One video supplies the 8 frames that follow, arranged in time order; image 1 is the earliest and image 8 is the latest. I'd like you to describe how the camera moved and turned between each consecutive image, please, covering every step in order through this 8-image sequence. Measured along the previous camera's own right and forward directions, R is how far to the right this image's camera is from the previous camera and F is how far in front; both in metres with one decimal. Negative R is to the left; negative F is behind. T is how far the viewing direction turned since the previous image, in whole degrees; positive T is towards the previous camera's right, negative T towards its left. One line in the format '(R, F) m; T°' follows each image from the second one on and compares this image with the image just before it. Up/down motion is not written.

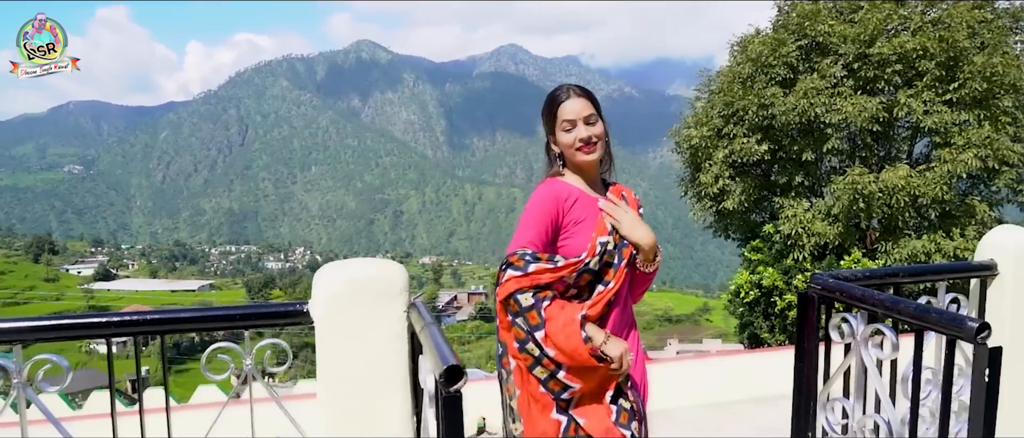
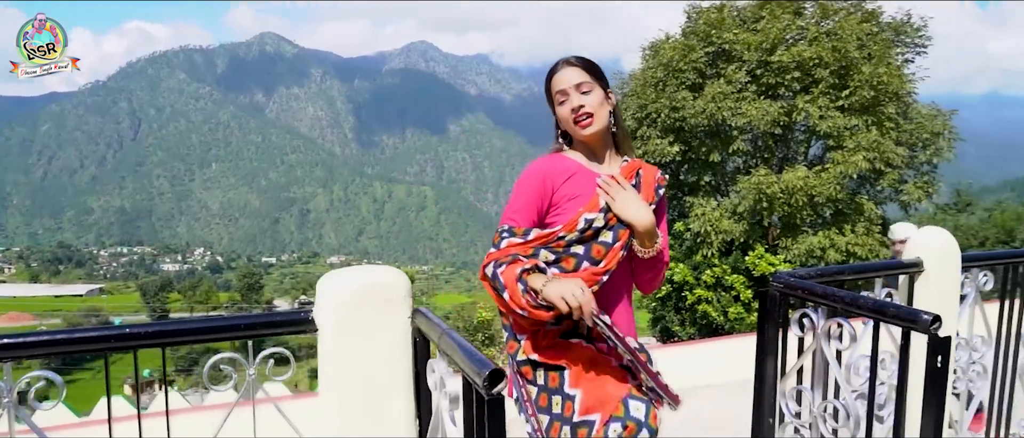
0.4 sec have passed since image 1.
(-0.1, 0.0) m; +8°
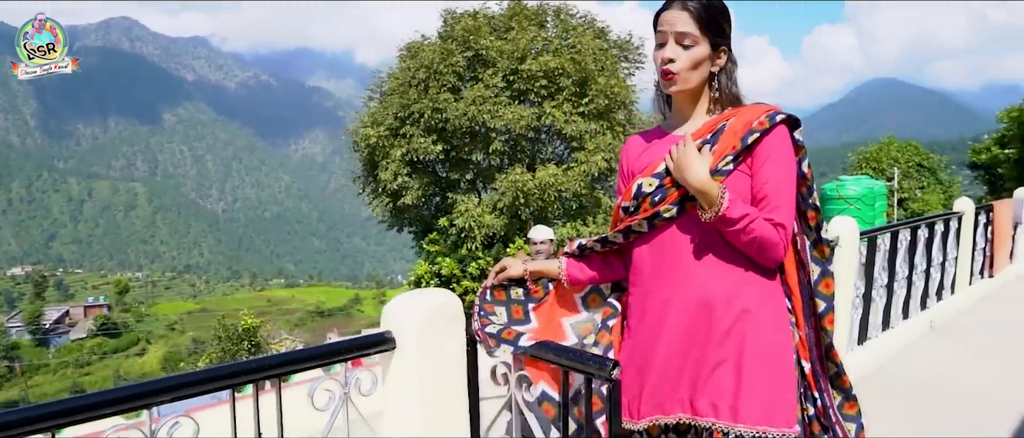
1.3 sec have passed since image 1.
(-0.4, -0.1) m; +22°
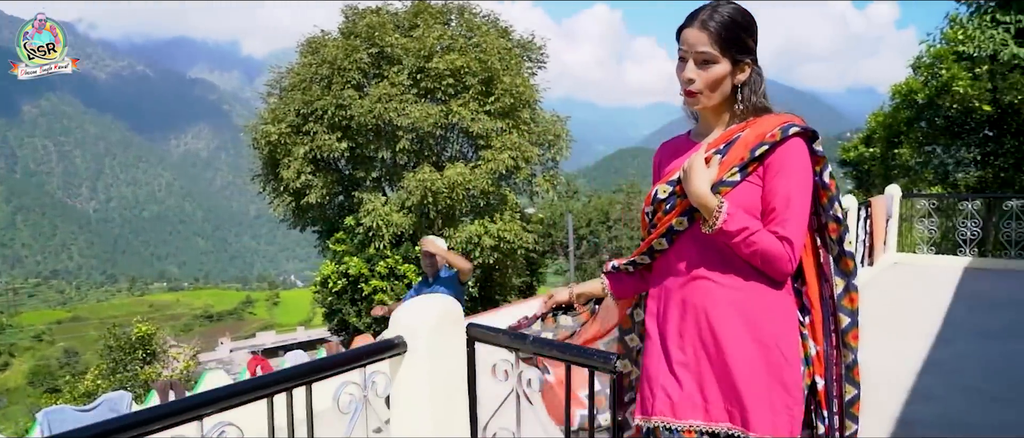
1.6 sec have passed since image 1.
(-0.2, -0.1) m; +9°
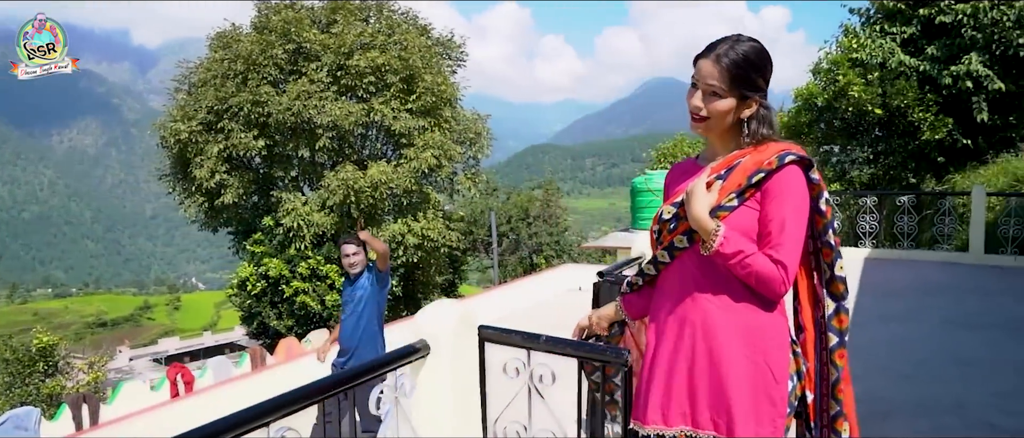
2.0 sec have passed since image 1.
(-0.2, -0.1) m; +7°
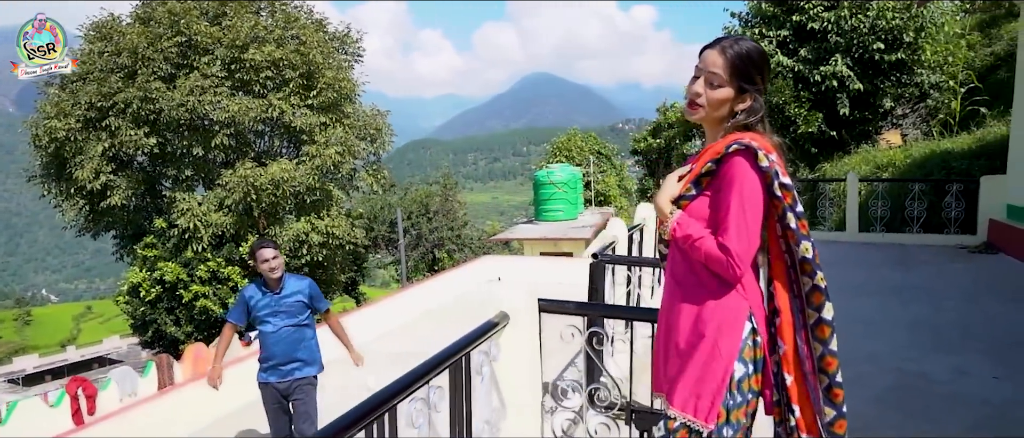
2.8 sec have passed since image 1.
(-0.4, -0.2) m; +10°
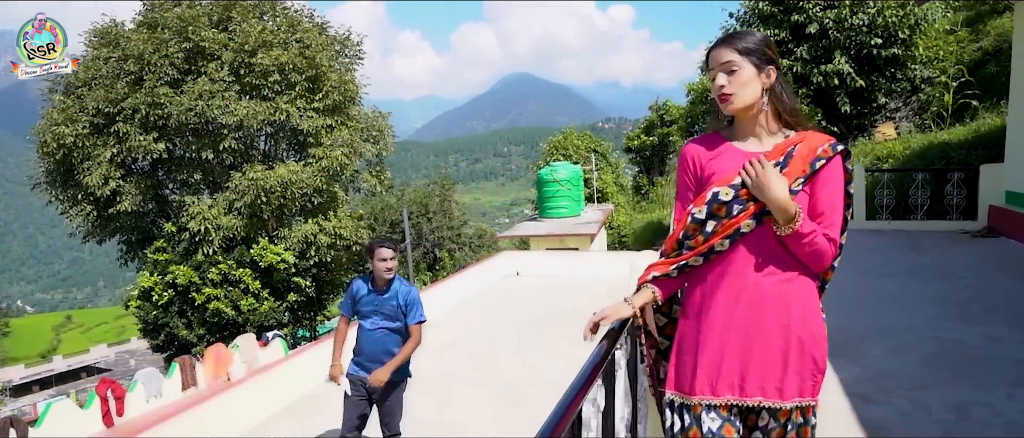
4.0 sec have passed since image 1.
(-0.4, -0.3) m; +1°
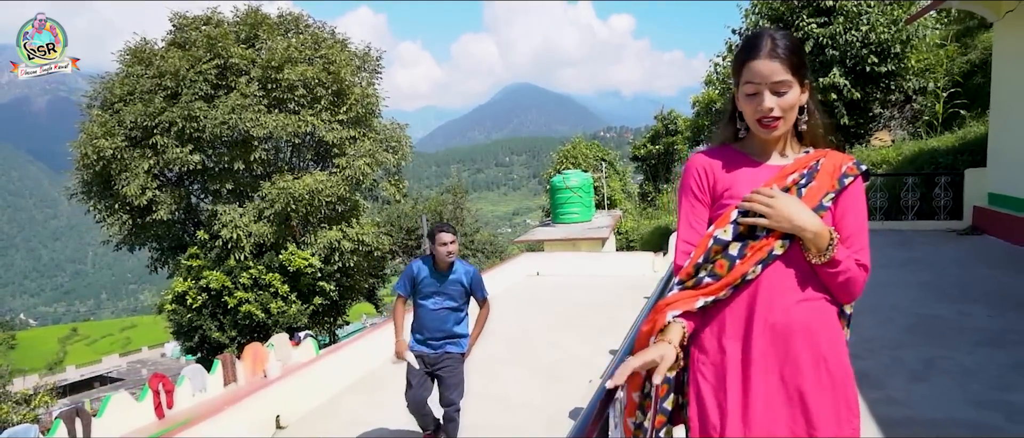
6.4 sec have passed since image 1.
(-0.3, -0.6) m; 0°
